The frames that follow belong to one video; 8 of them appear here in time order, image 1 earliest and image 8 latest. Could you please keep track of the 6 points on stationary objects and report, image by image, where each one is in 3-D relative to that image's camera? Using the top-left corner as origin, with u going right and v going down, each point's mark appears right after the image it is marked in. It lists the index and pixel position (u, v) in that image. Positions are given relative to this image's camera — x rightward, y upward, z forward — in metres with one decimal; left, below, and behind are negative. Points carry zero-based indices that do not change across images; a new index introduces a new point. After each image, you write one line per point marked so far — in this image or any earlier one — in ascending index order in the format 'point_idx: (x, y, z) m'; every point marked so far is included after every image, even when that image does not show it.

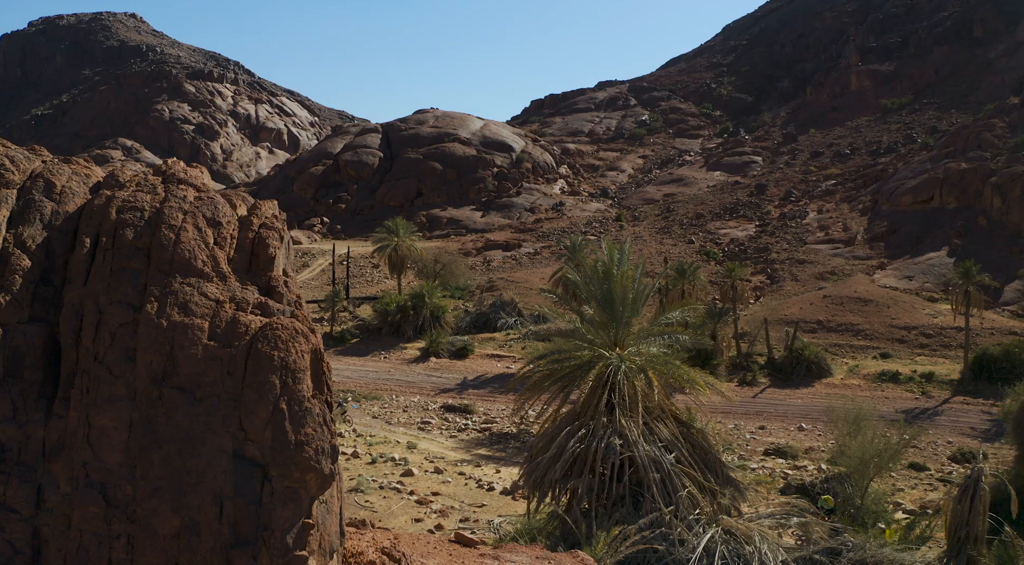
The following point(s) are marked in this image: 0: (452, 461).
0: (-0.9, -2.5, +15.0) m
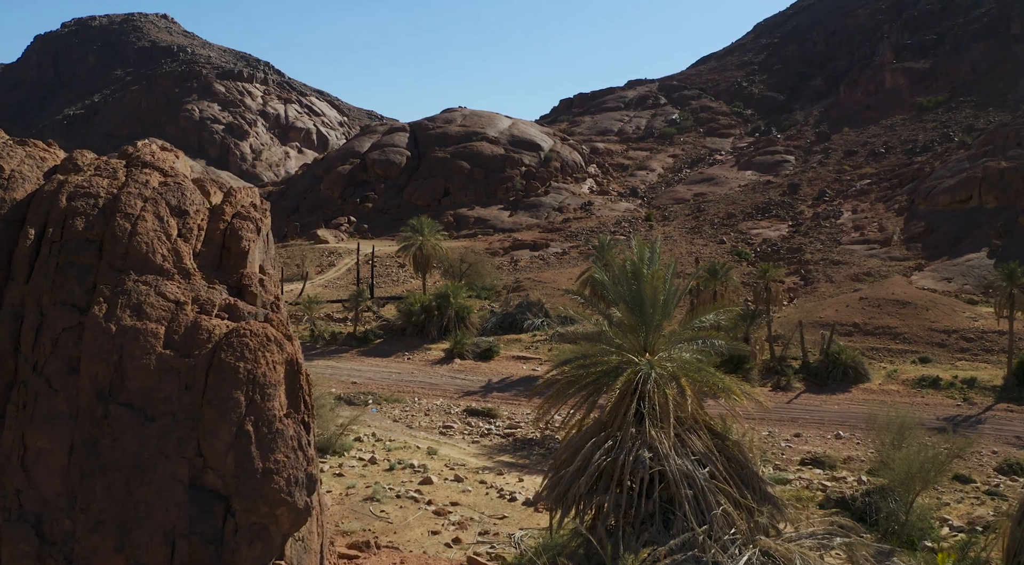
0: (-0.5, -2.5, +14.4) m
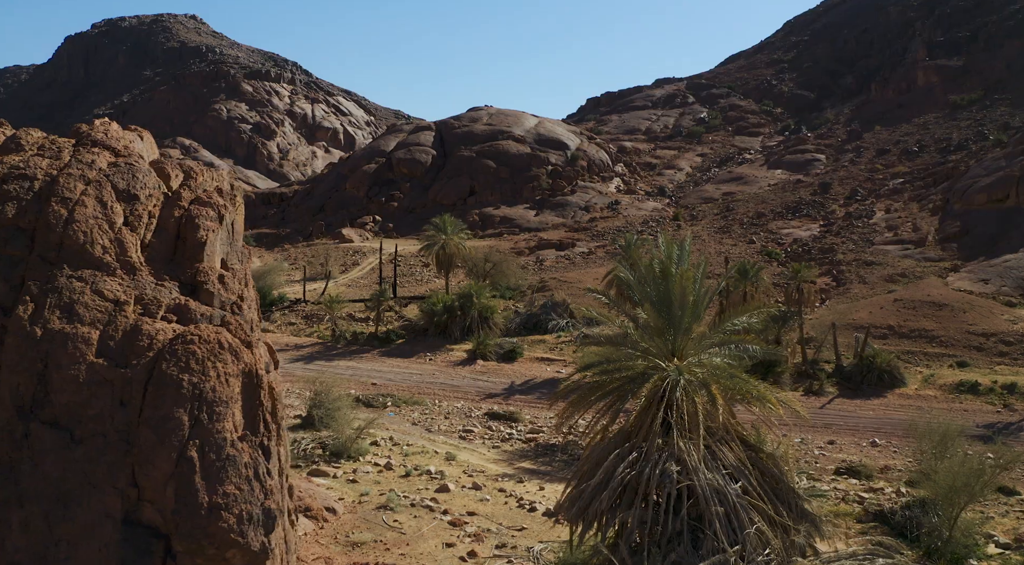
0: (-0.3, -2.5, +13.8) m
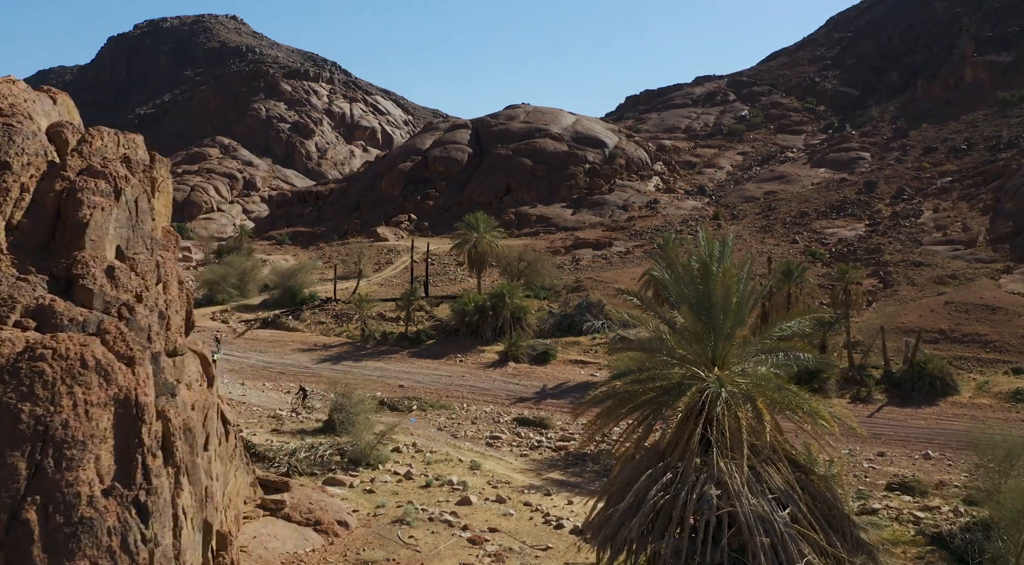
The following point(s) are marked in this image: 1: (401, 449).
0: (+0.1, -2.5, +13.0) m
1: (-1.6, -2.4, +15.0) m
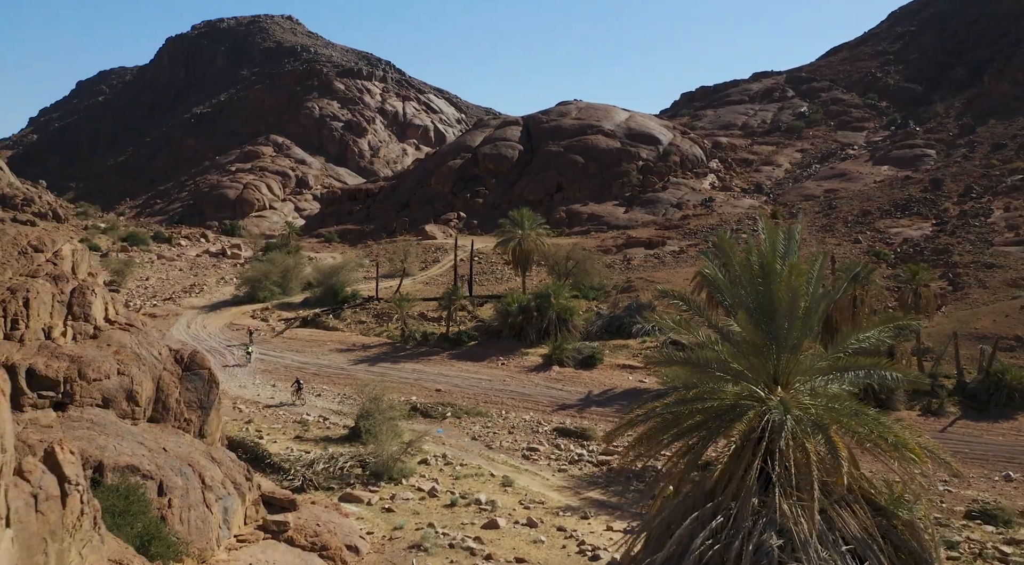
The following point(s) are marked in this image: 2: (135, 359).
0: (+0.5, -2.5, +11.8) m
1: (-1.1, -2.3, +13.8) m
2: (-3.6, -0.7, +10.1) m
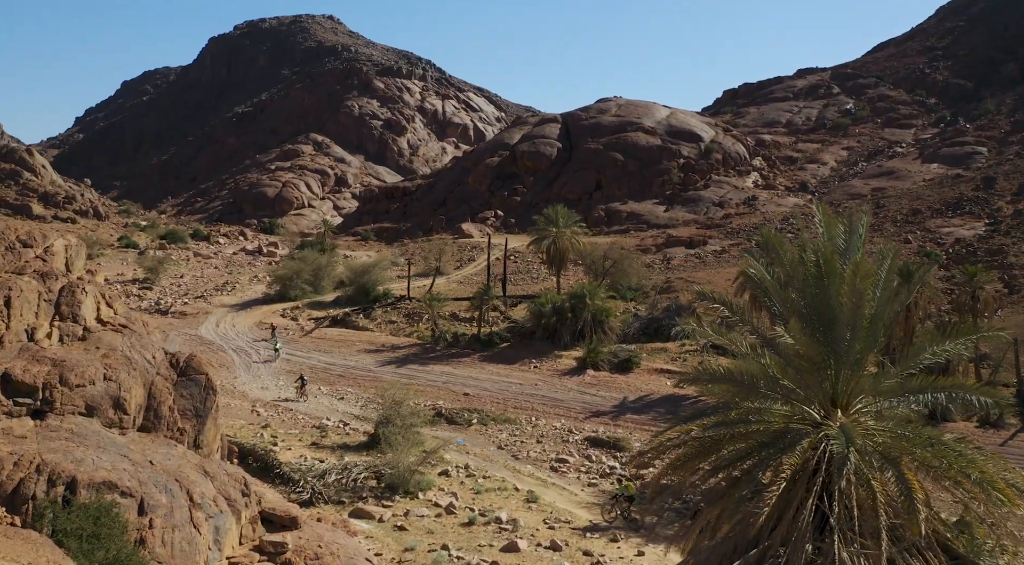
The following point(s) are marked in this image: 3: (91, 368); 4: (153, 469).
0: (+0.7, -2.5, +10.8) m
1: (-0.8, -2.3, +13.0) m
2: (-3.4, -0.7, +9.3) m
3: (-3.6, -0.7, +9.0) m
4: (-2.9, -1.5, +8.6) m
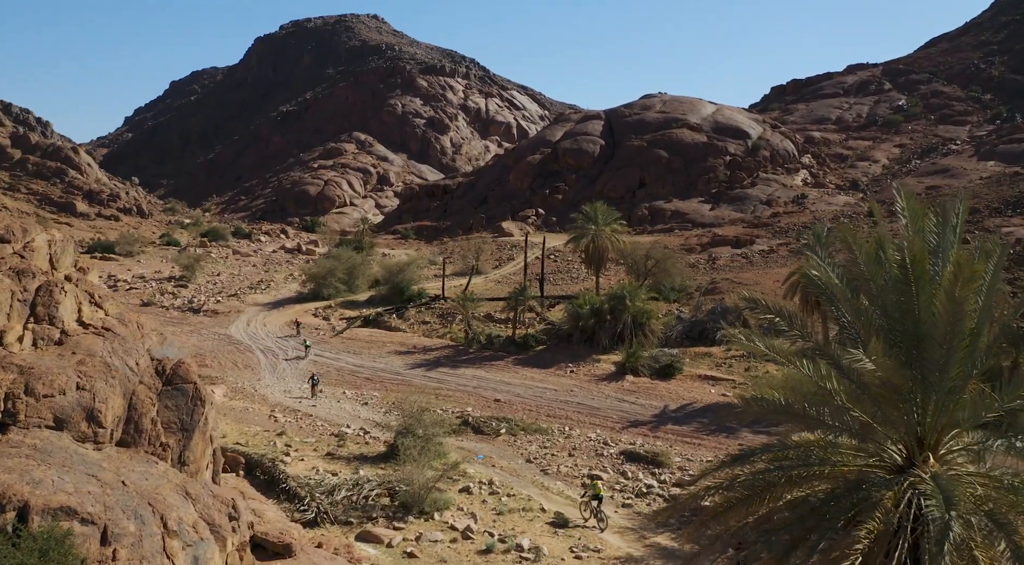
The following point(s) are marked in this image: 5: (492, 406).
0: (+0.9, -2.5, +9.7) m
1: (-0.5, -2.3, +11.9) m
2: (-3.2, -0.7, +8.4) m
3: (-3.4, -0.7, +8.1) m
4: (-2.8, -1.5, +7.6) m
5: (-0.4, -2.1, +17.9) m
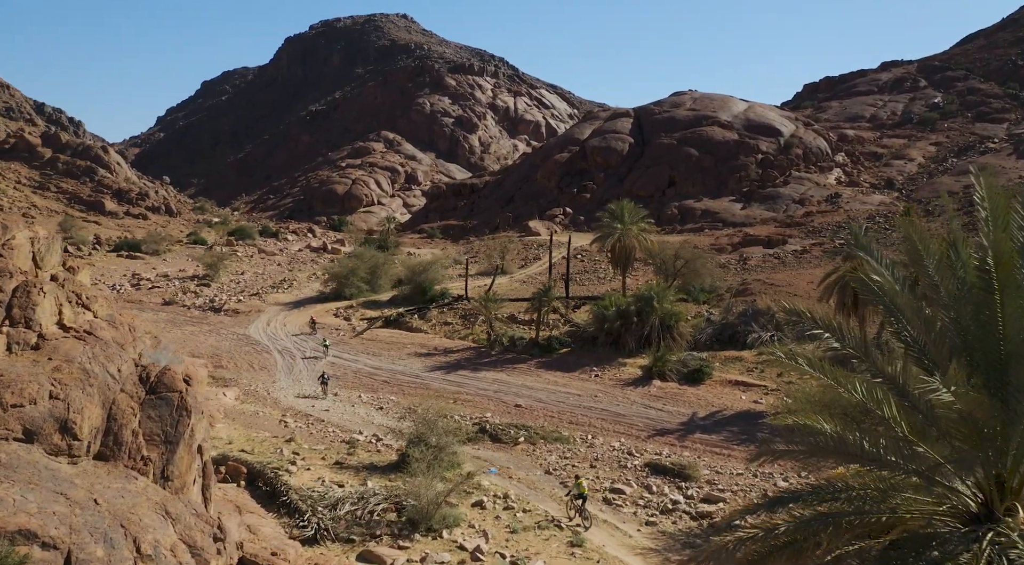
0: (+1.0, -2.5, +8.9) m
1: (-0.3, -2.3, +11.2) m
2: (-3.2, -0.7, +7.7) m
3: (-3.4, -0.7, +7.4) m
4: (-2.8, -1.5, +7.0) m
5: (0.0, -2.1, +17.2) m
